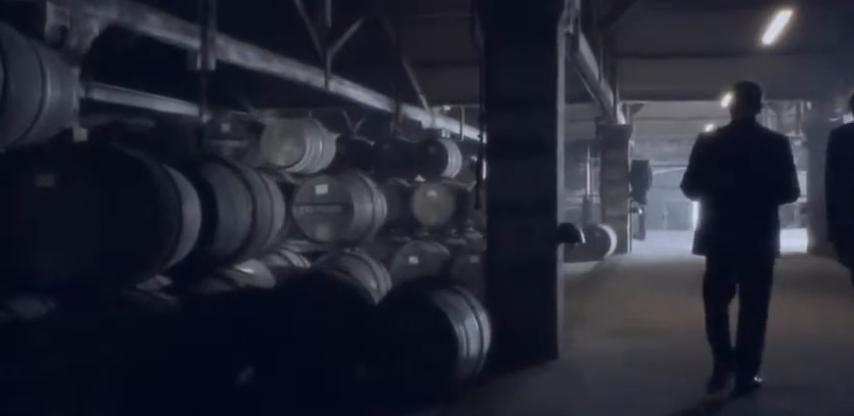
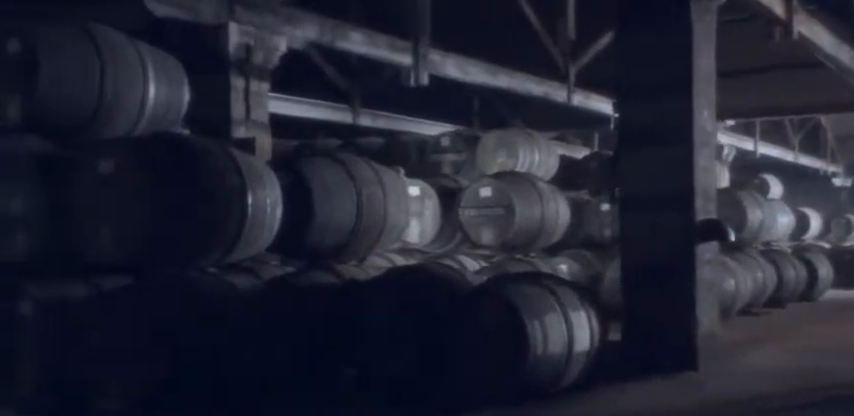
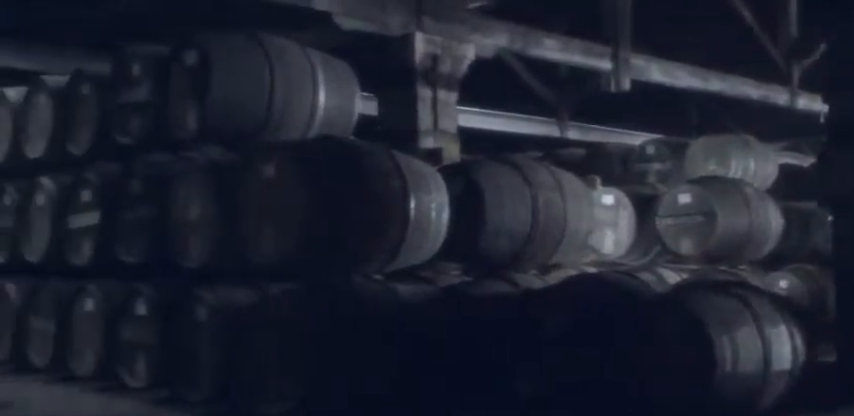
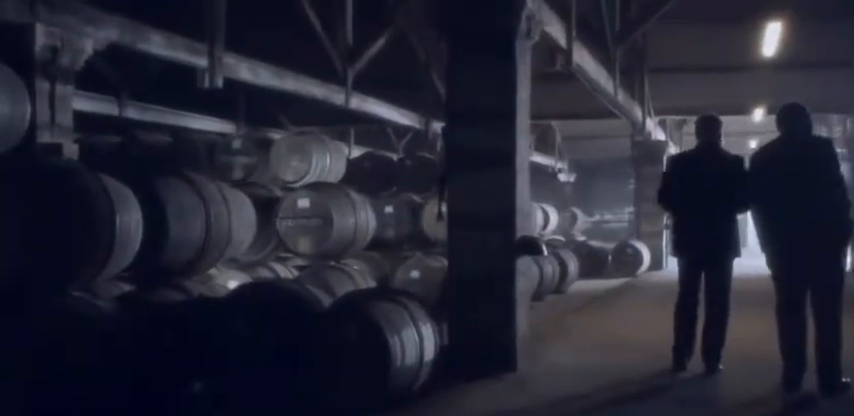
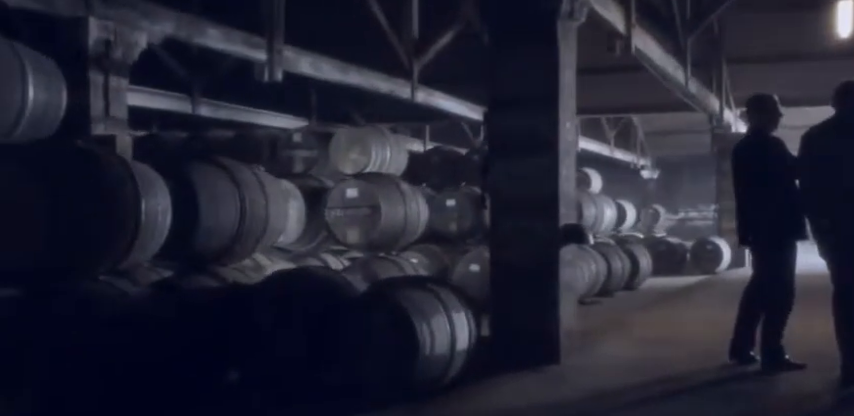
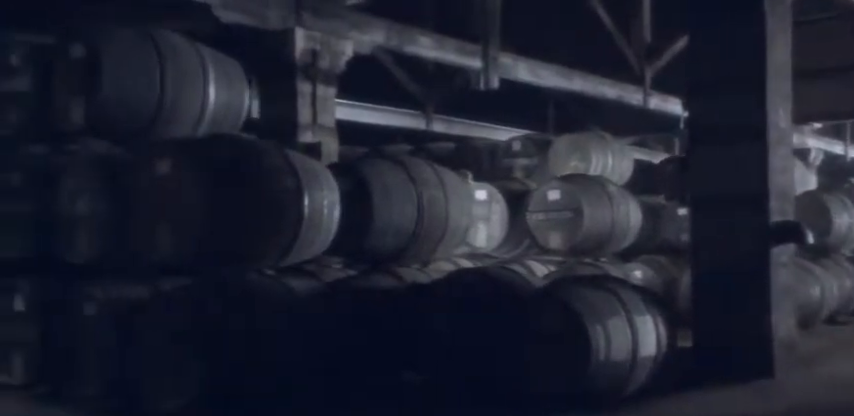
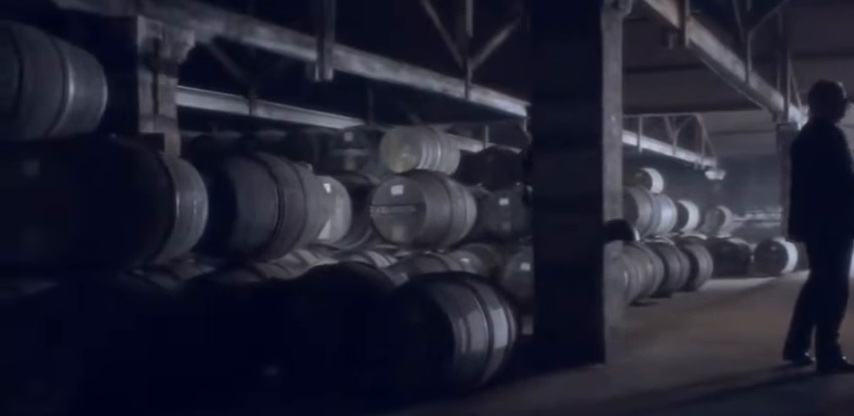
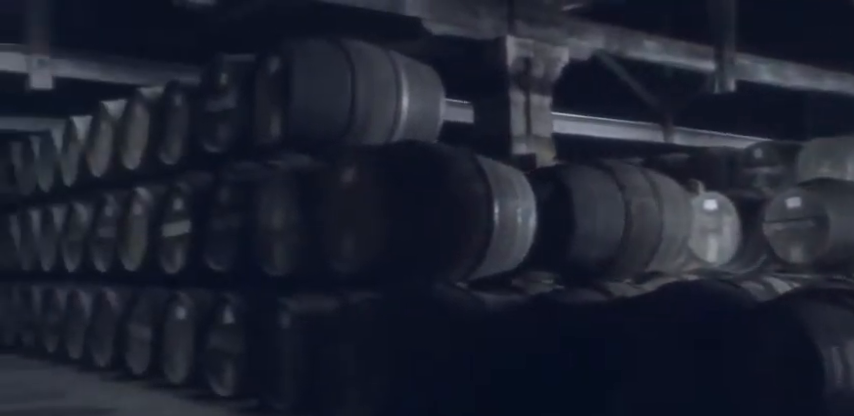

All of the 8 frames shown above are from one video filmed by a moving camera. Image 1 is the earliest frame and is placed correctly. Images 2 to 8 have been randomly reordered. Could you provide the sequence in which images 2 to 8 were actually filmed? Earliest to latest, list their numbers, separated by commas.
4, 5, 7, 2, 6, 3, 8
